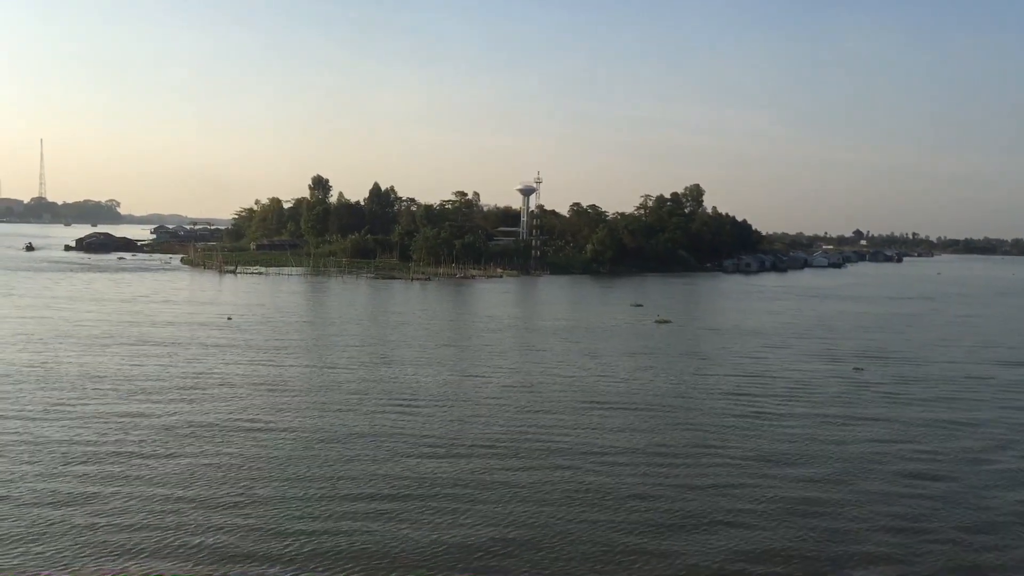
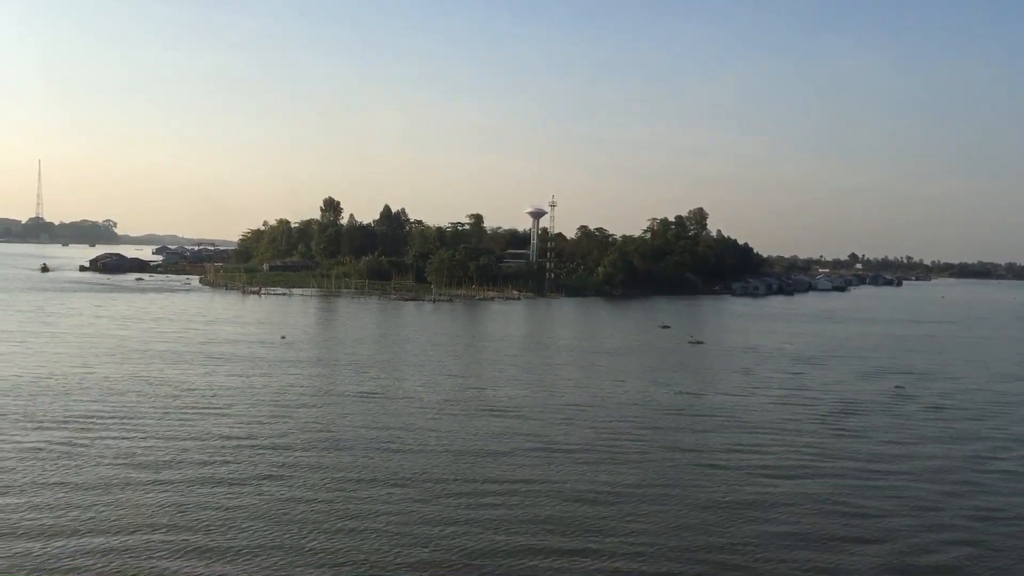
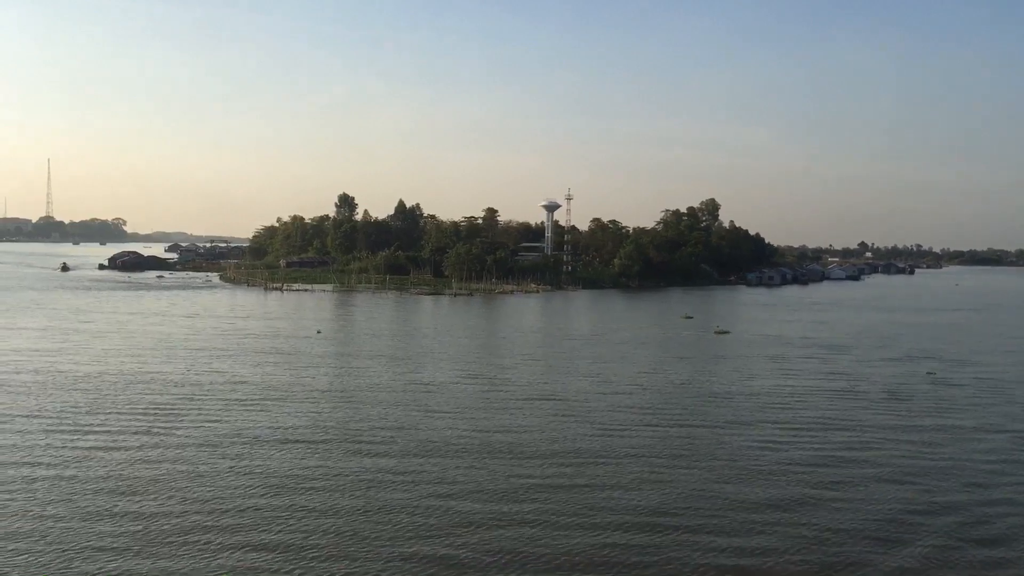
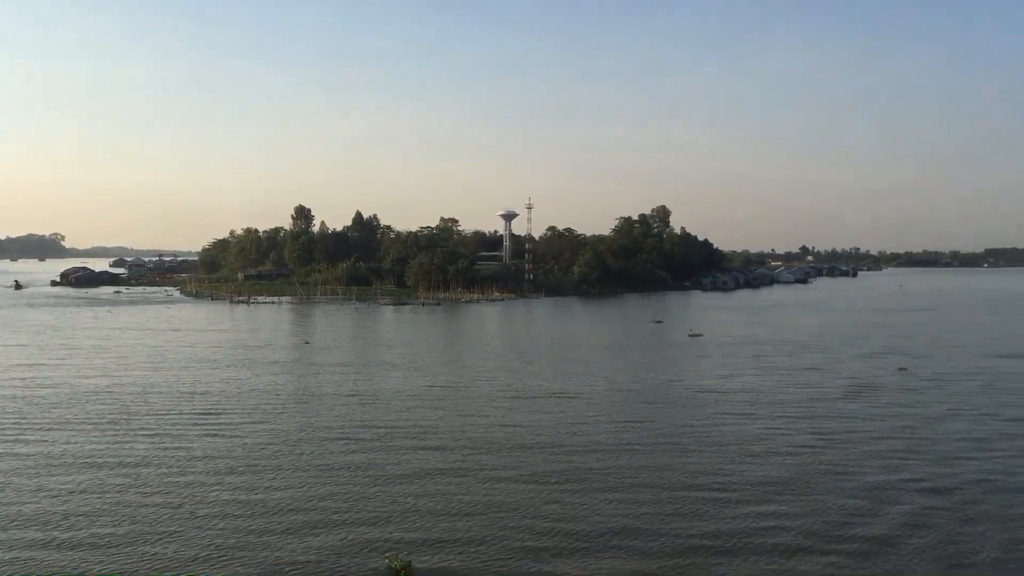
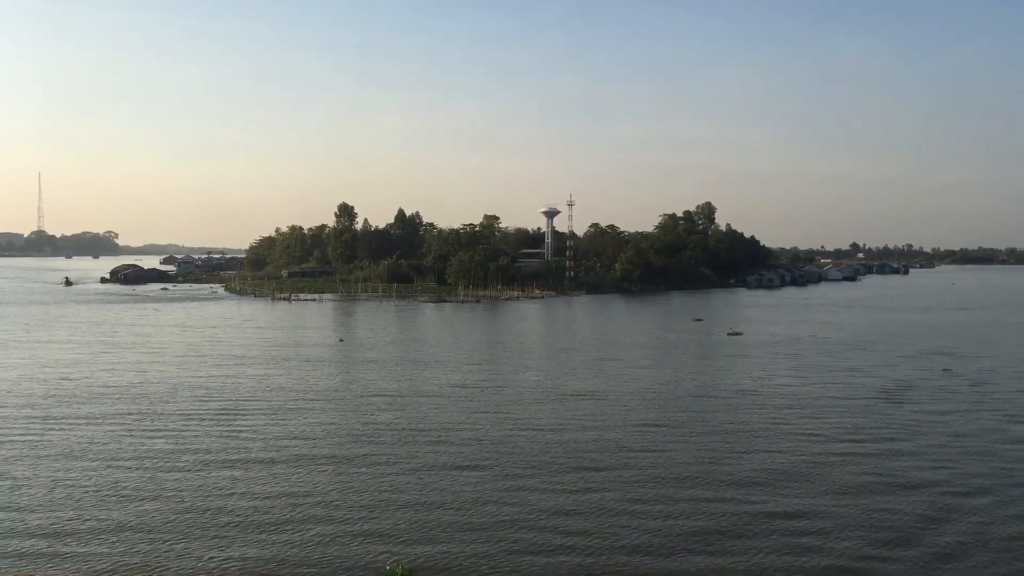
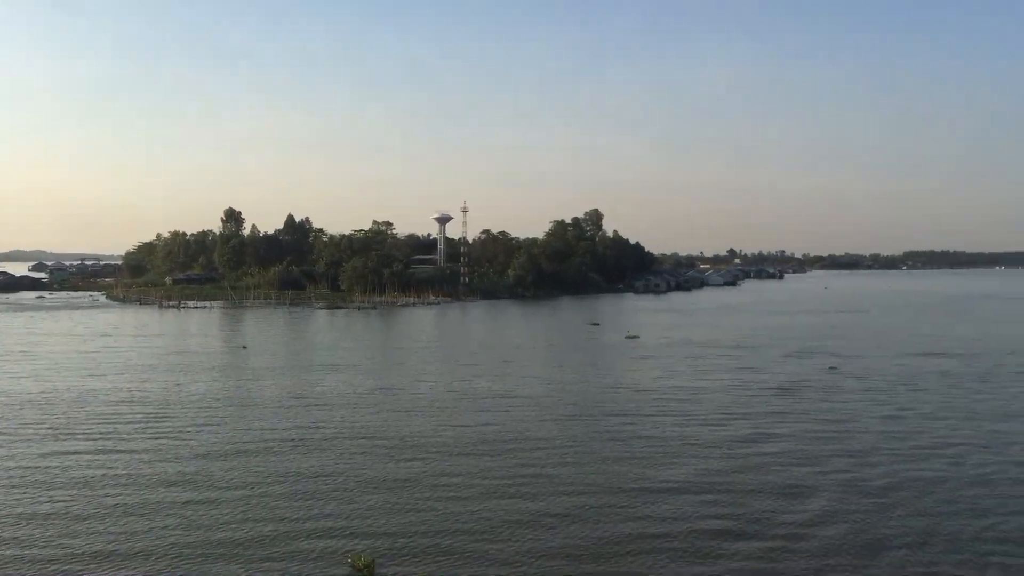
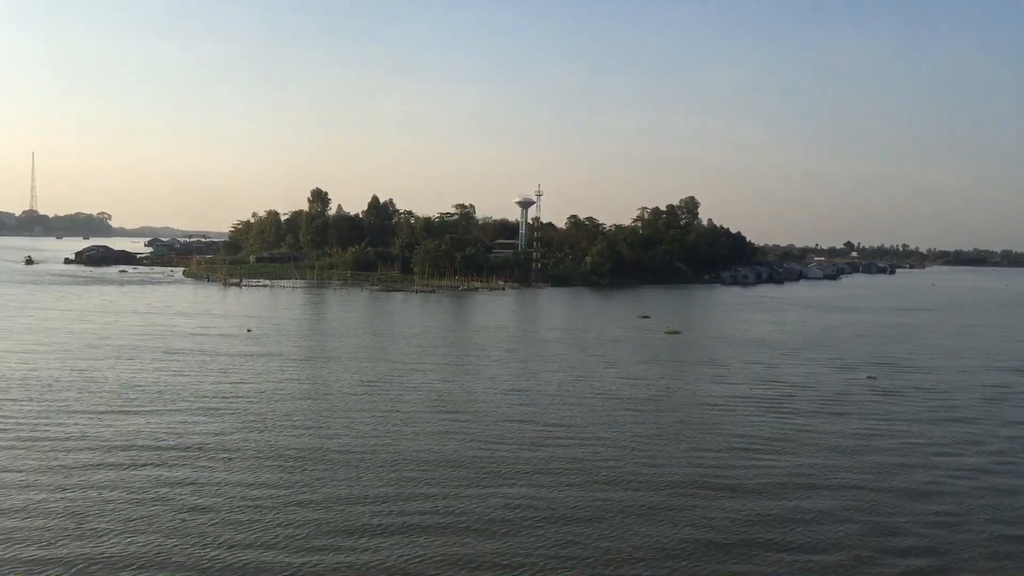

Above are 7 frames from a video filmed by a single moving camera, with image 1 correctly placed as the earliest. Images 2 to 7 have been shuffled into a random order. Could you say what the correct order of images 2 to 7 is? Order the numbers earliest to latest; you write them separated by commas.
7, 2, 3, 5, 4, 6
